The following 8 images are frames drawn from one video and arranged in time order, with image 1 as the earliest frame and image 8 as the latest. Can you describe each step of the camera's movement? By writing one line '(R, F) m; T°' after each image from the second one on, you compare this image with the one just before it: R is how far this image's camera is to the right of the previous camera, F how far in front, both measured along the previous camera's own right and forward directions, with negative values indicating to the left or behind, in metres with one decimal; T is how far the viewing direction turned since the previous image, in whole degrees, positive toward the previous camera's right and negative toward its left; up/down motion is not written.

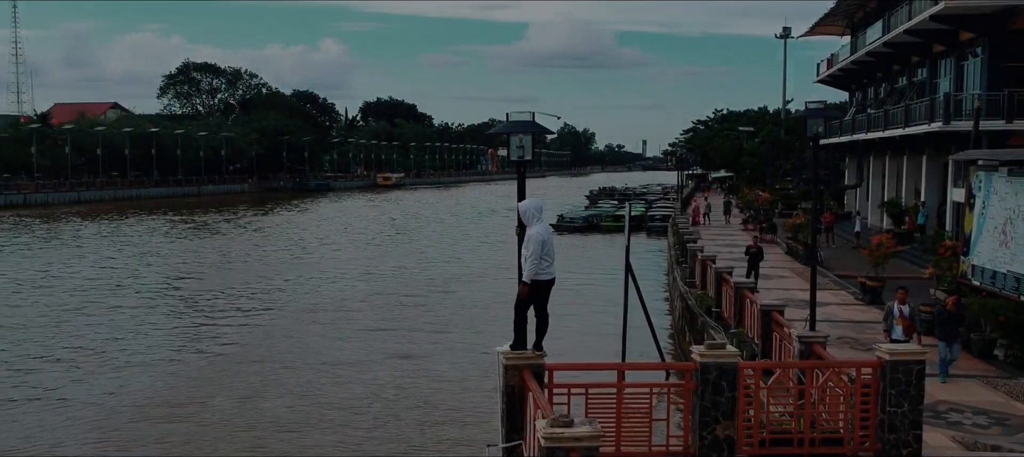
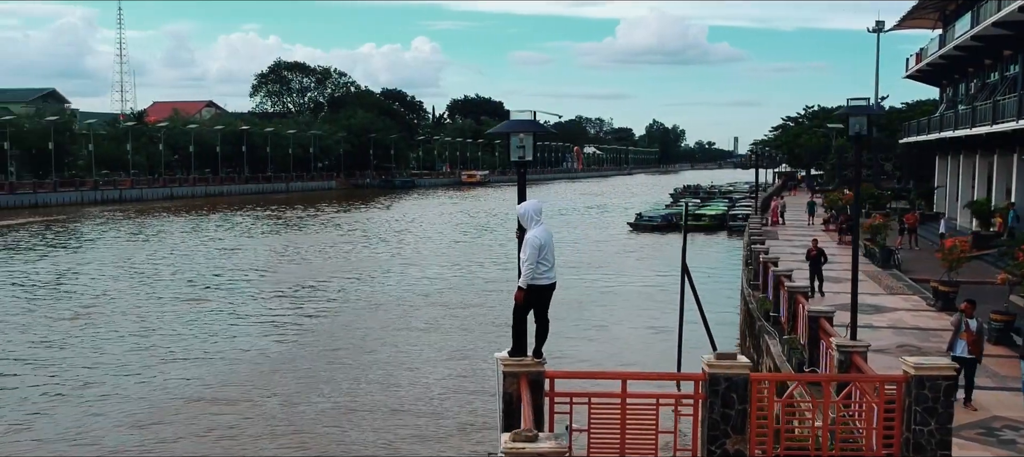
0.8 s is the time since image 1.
(+0.5, +0.2) m; -5°
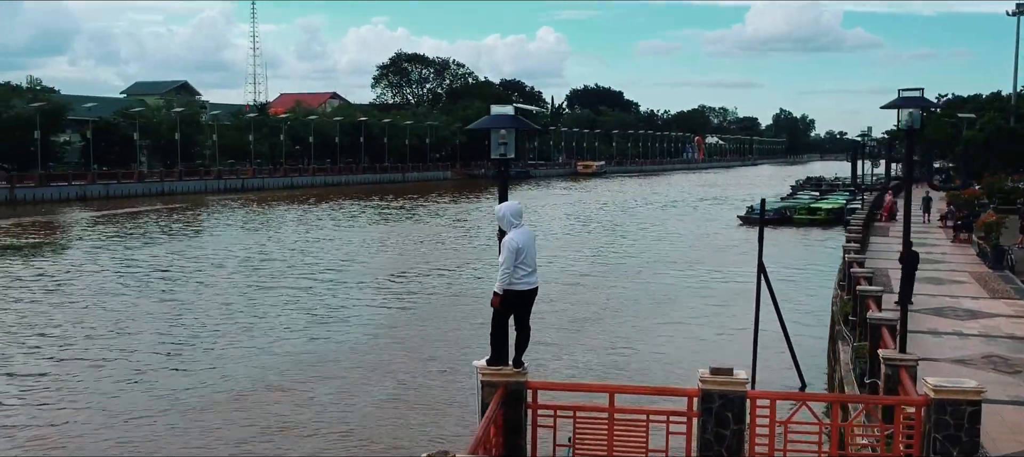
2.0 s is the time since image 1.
(+0.7, +0.3) m; -7°
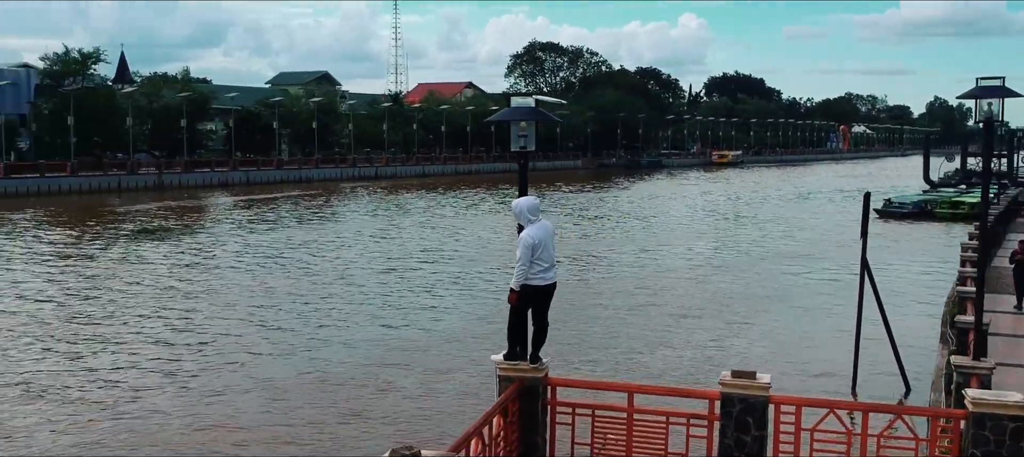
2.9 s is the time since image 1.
(+0.6, +0.1) m; -8°
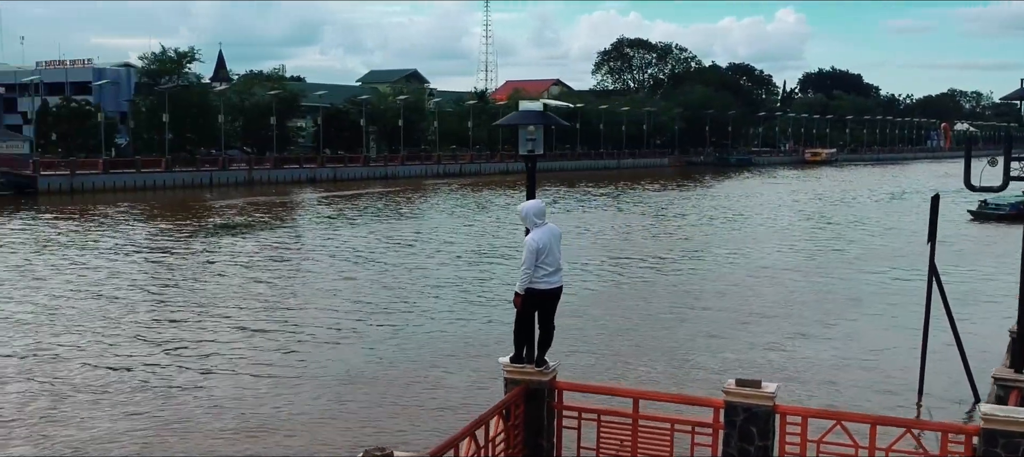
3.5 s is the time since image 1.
(+0.4, 0.0) m; -5°
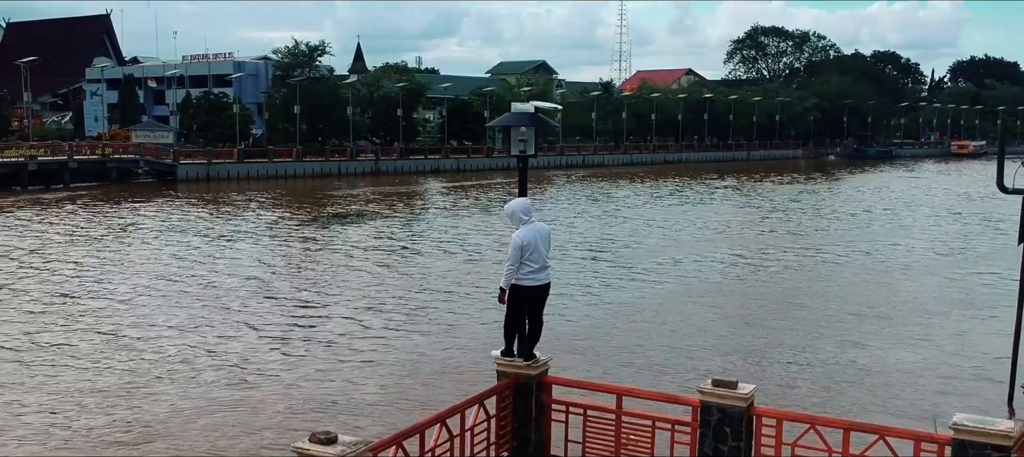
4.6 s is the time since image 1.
(+0.8, -0.1) m; -8°
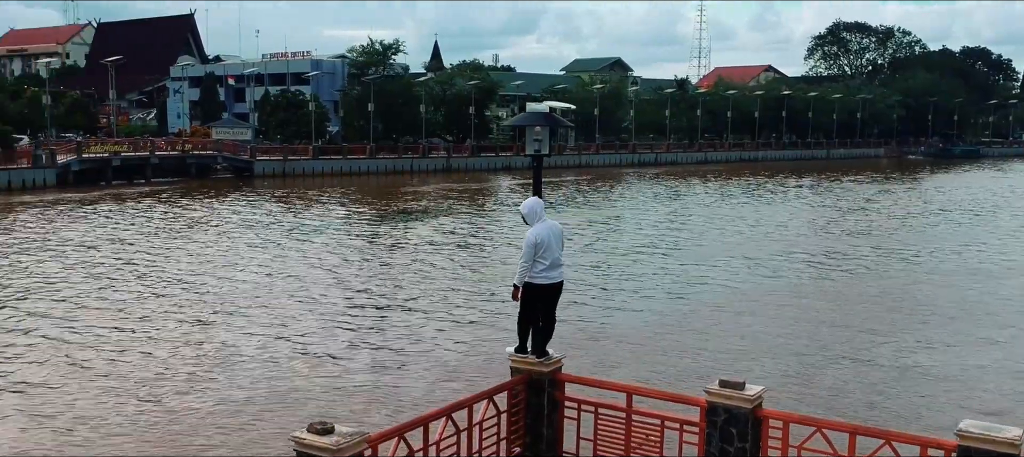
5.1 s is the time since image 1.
(+0.3, -0.1) m; -4°
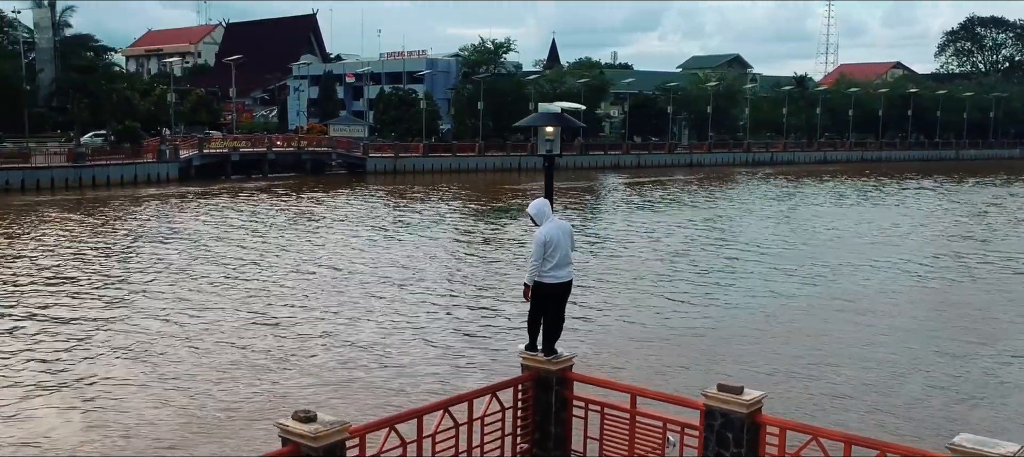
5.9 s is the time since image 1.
(+0.6, 0.0) m; -7°
